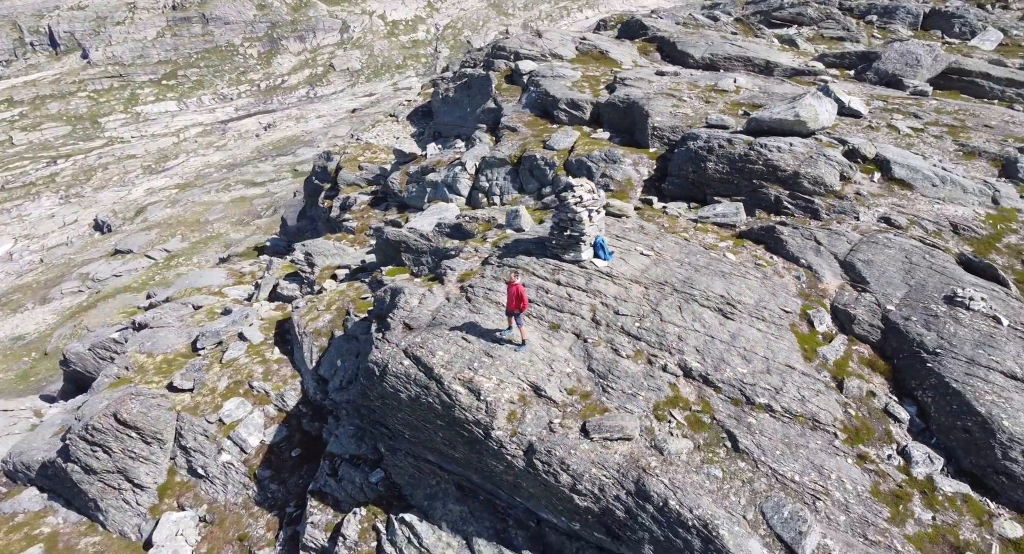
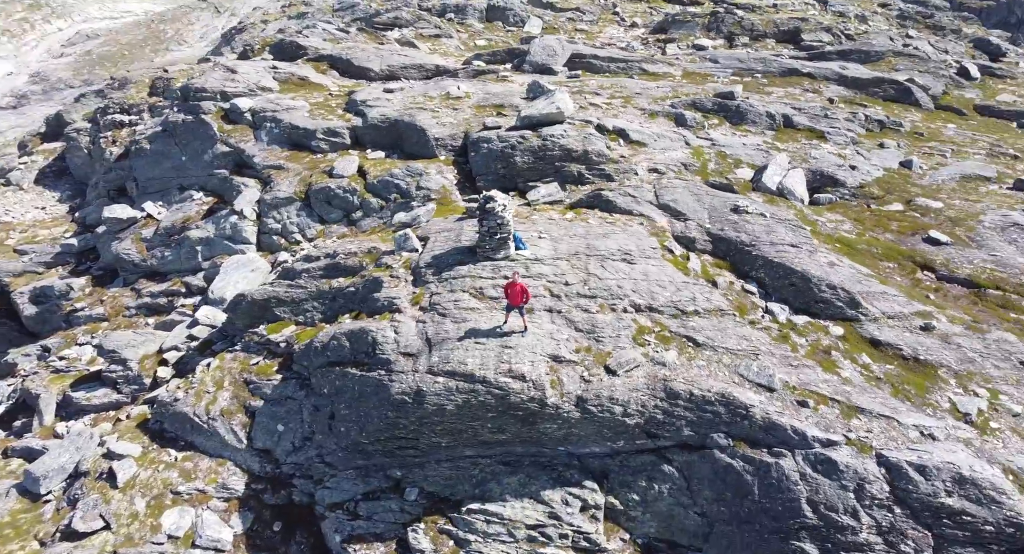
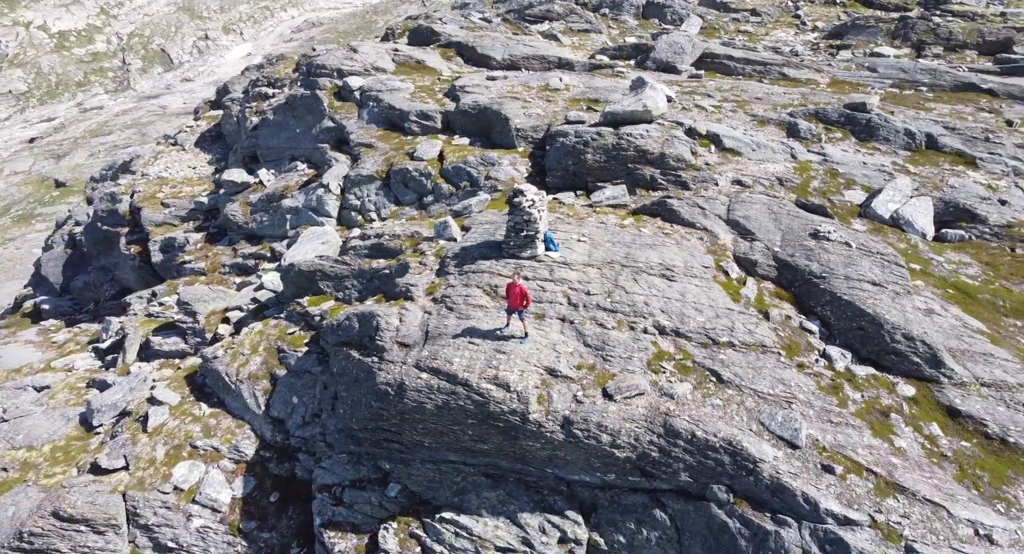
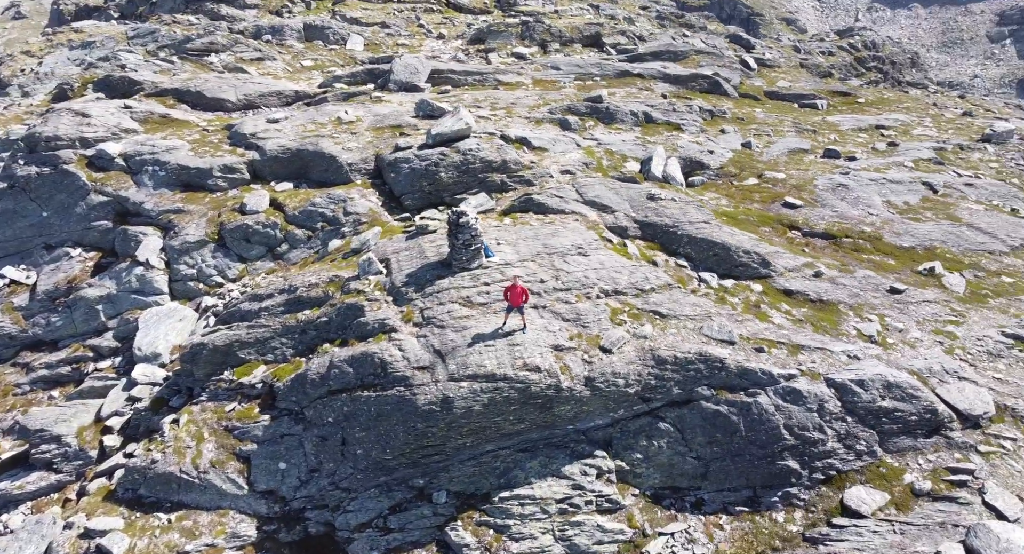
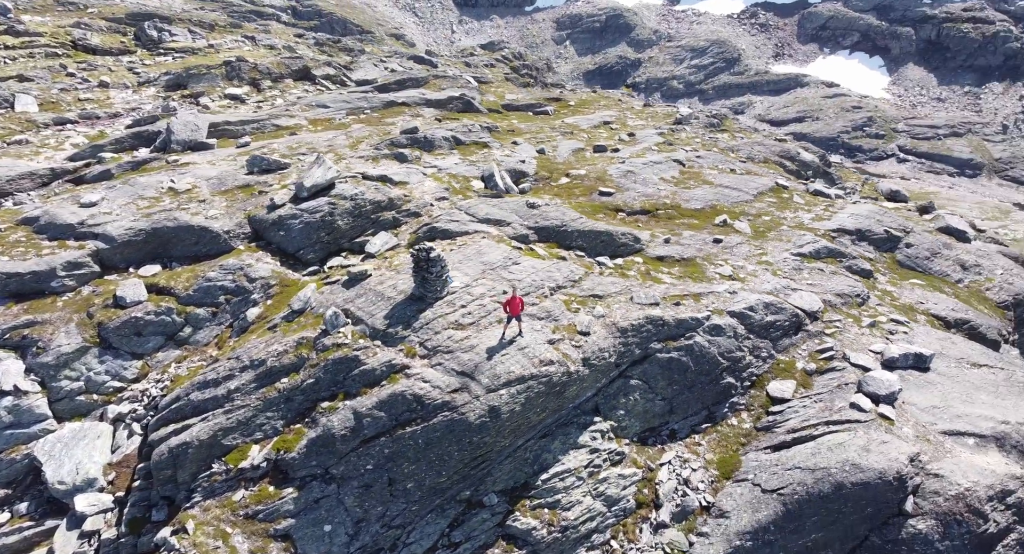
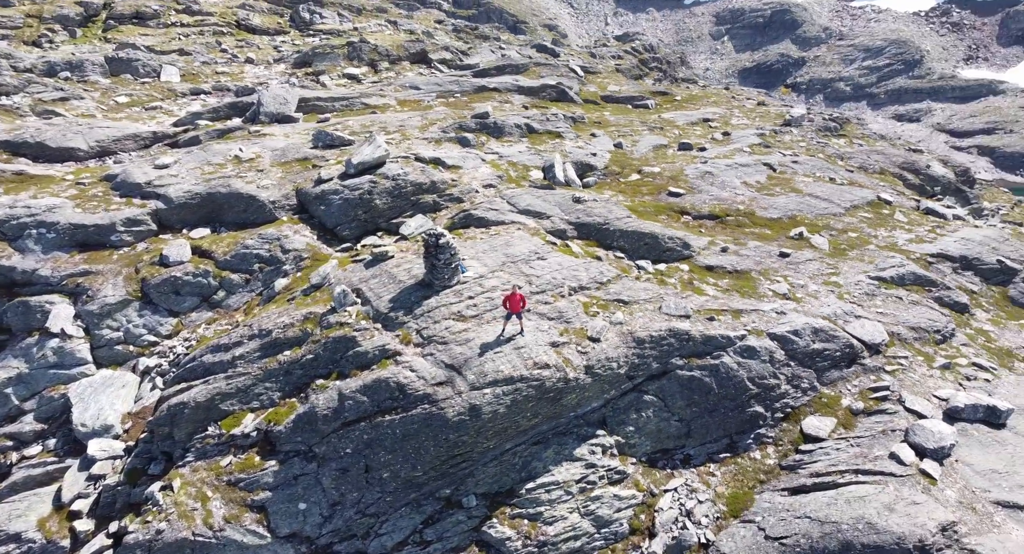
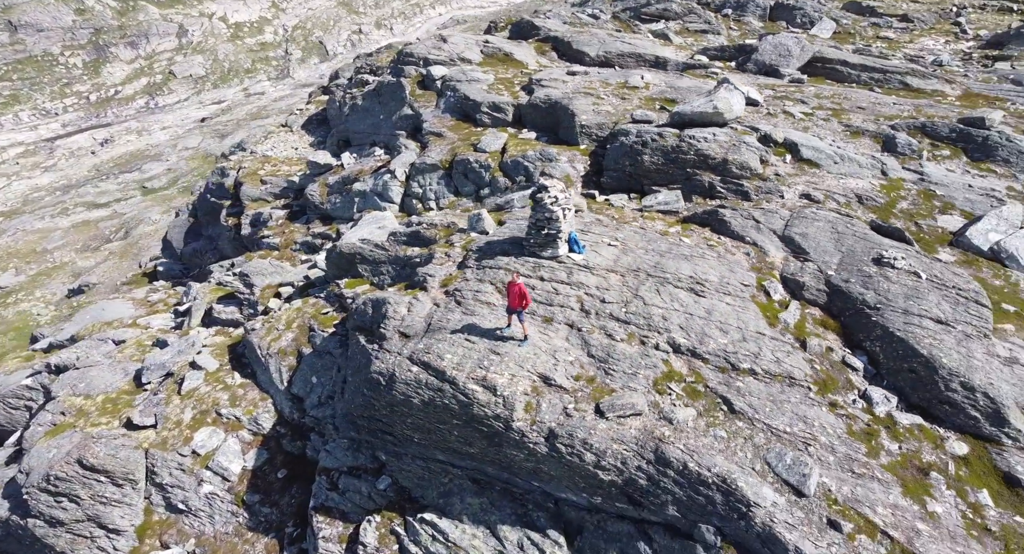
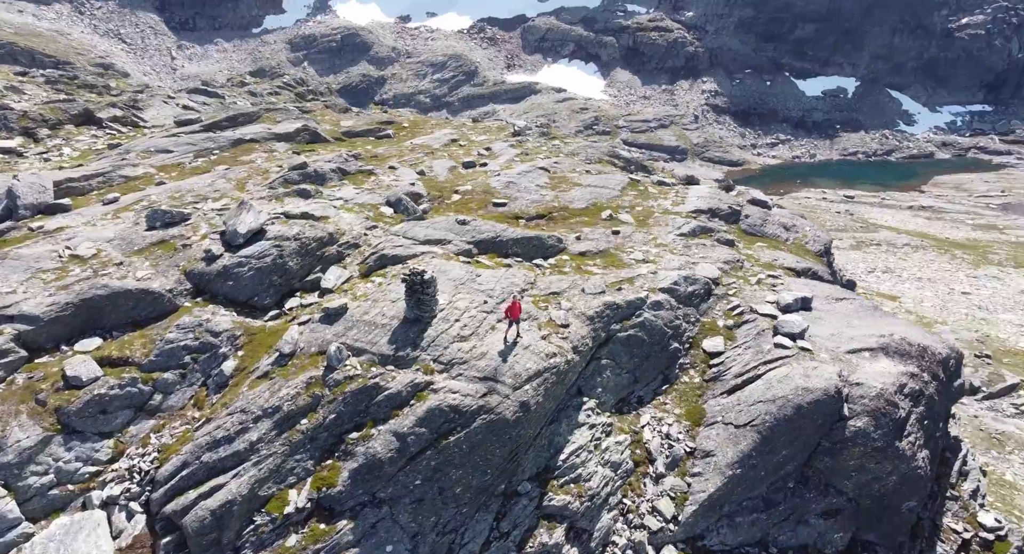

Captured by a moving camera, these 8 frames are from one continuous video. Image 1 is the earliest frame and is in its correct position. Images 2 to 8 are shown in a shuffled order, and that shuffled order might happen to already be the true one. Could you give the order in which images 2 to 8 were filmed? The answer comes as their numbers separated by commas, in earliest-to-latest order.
7, 3, 2, 4, 6, 5, 8
